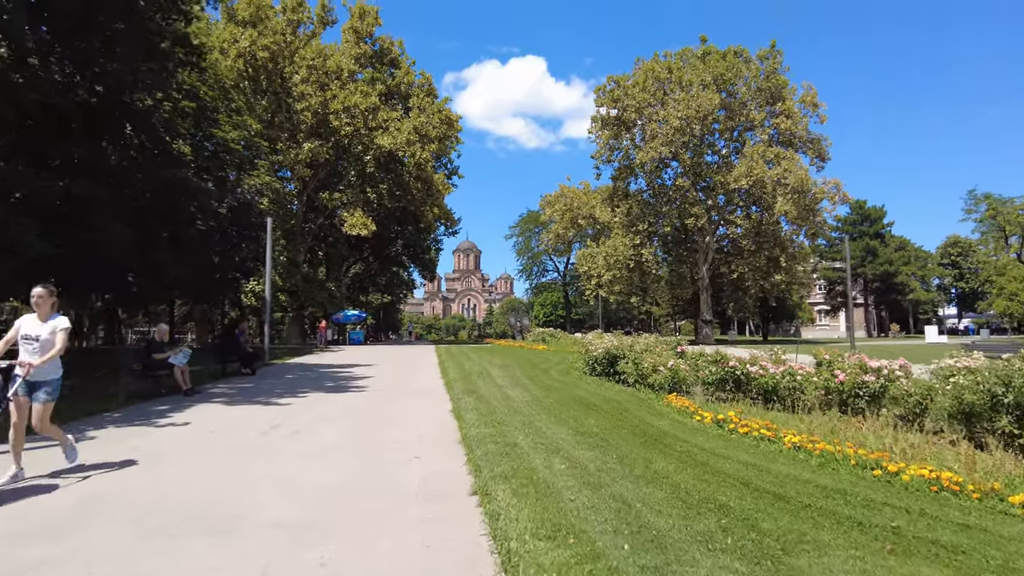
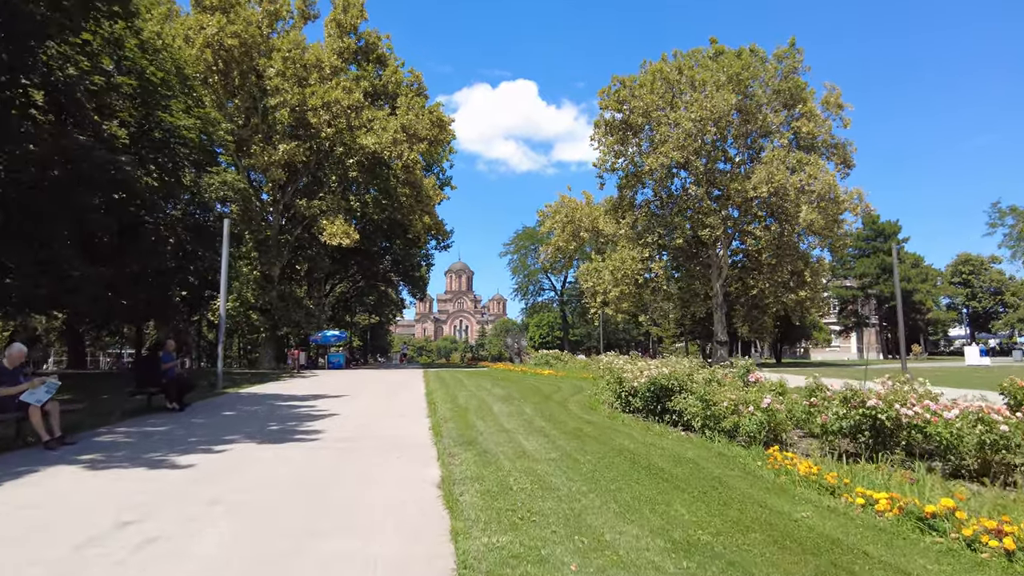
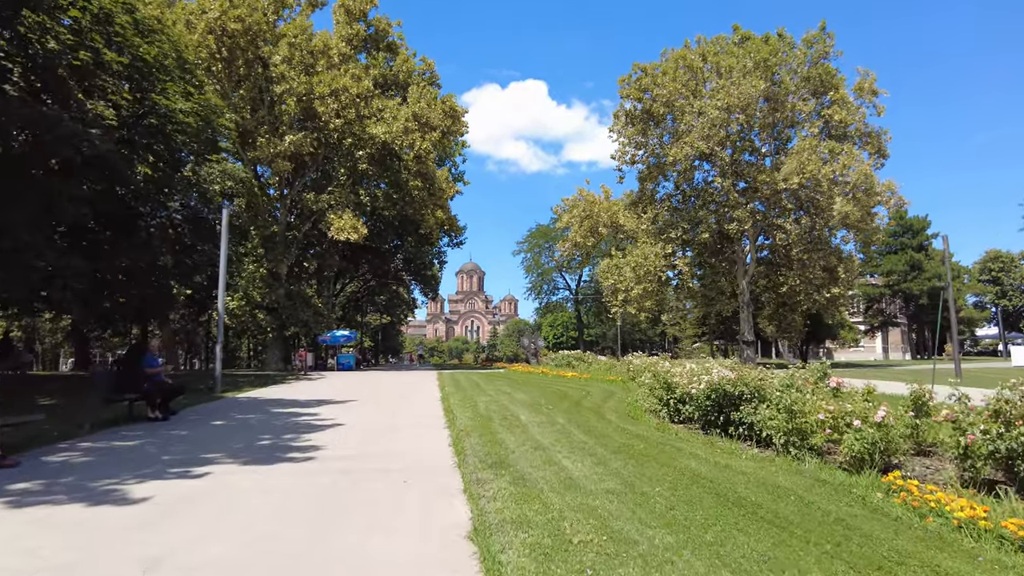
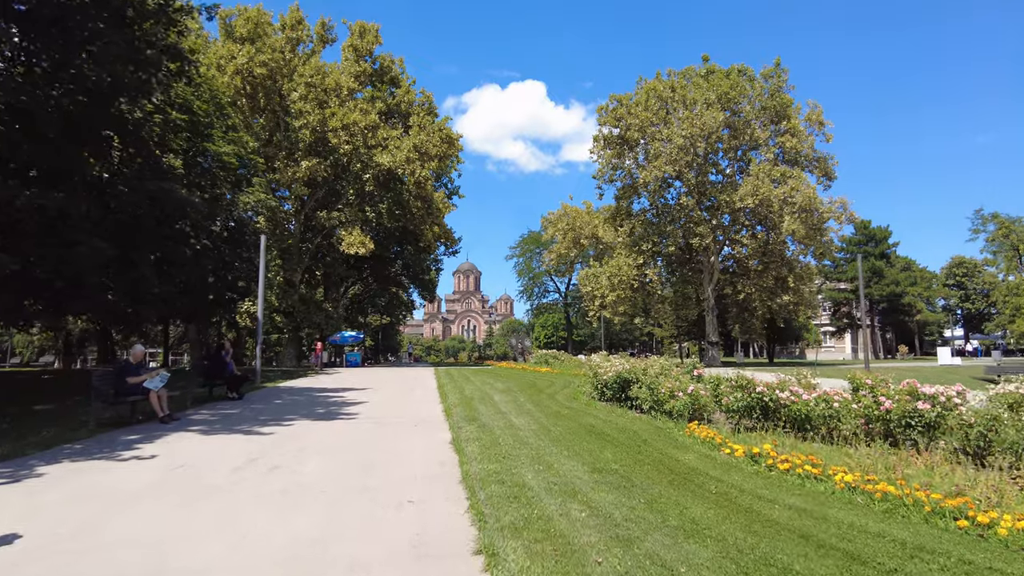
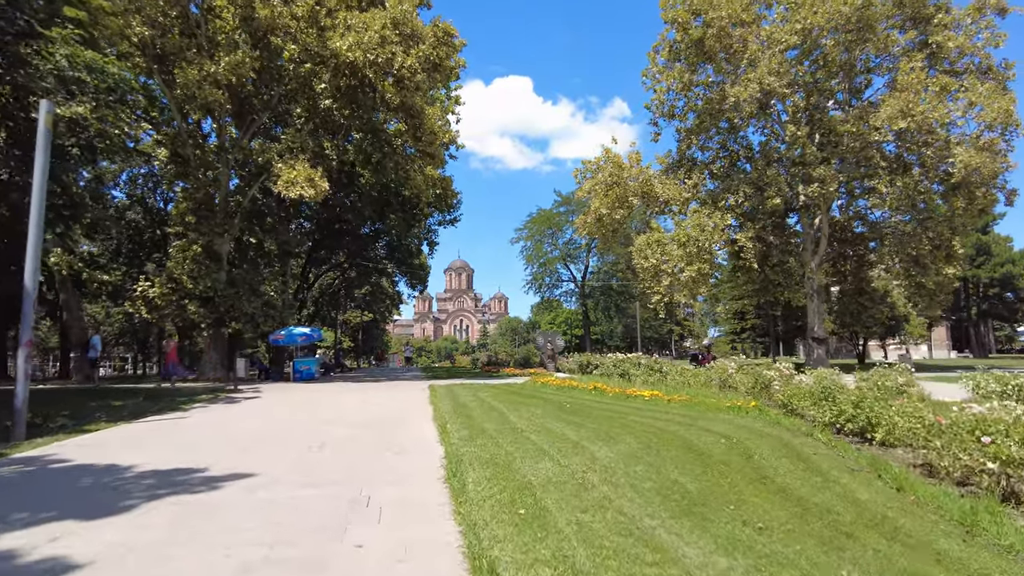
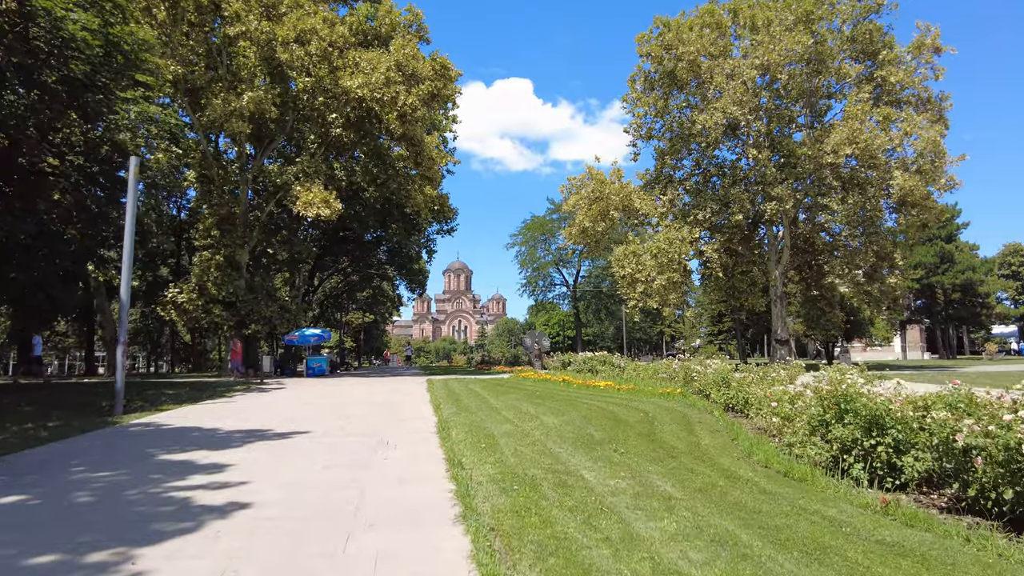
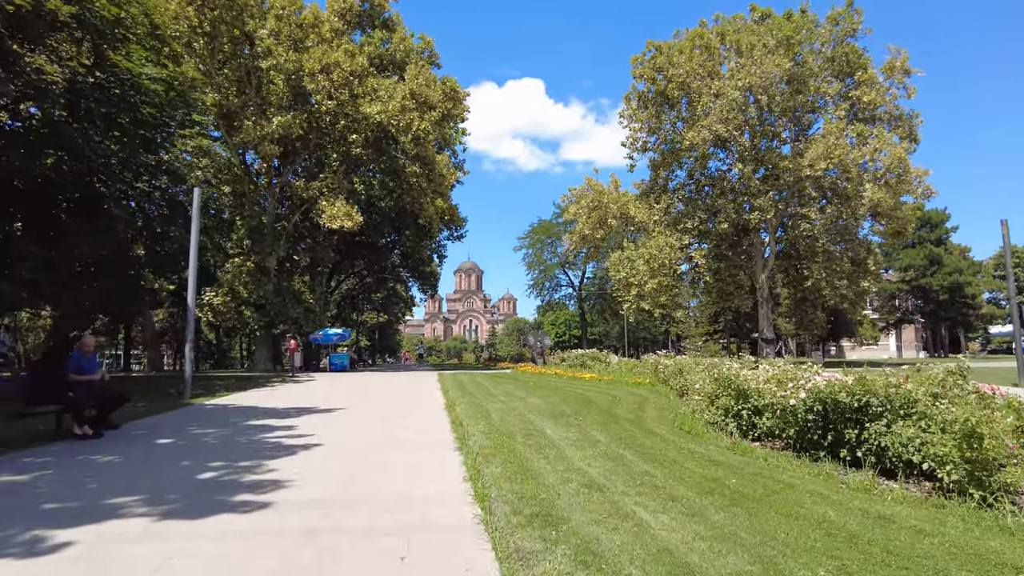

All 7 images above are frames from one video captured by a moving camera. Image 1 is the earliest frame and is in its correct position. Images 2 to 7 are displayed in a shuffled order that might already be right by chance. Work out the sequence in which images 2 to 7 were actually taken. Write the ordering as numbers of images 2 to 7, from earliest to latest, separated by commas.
4, 2, 3, 7, 6, 5
